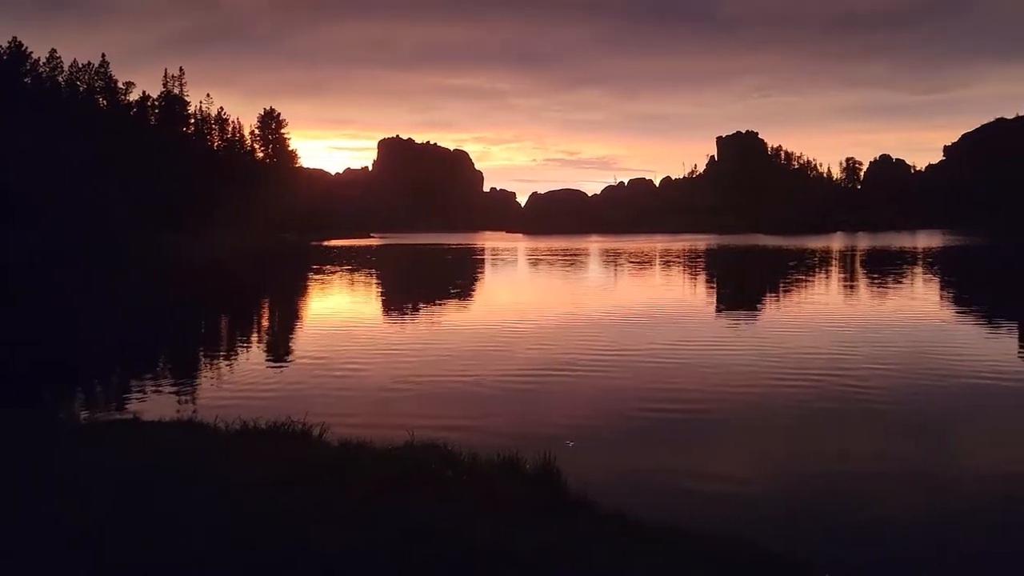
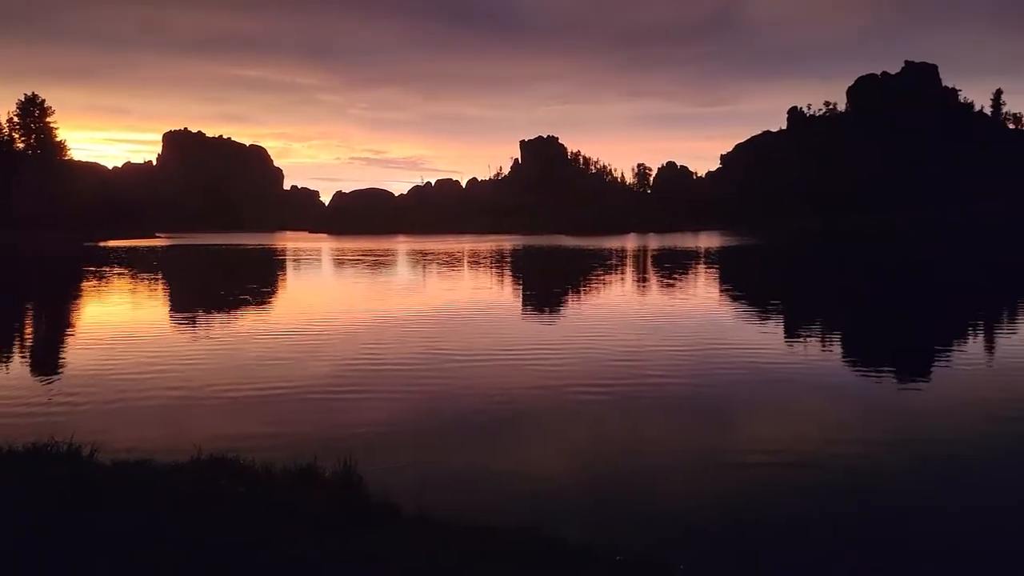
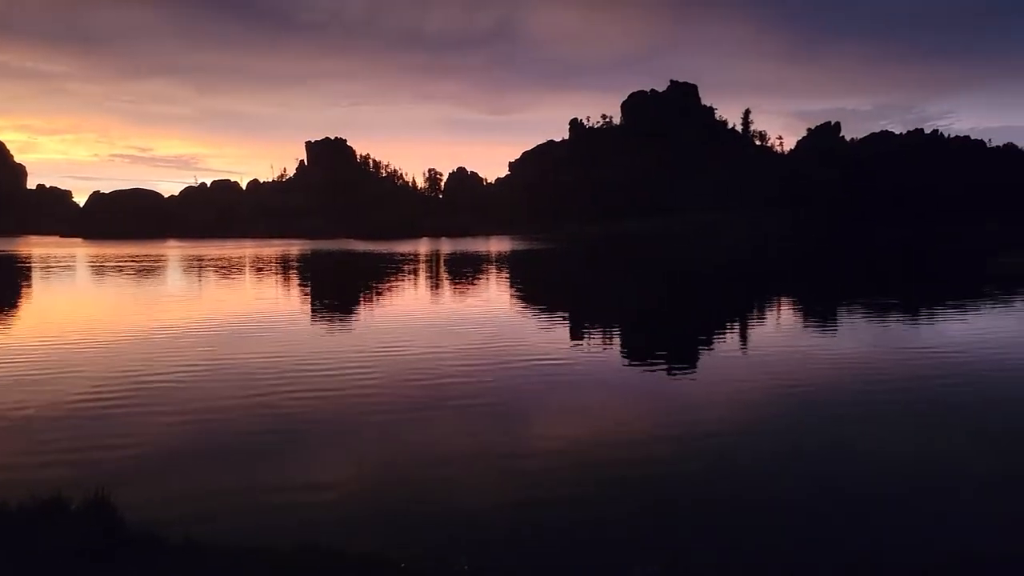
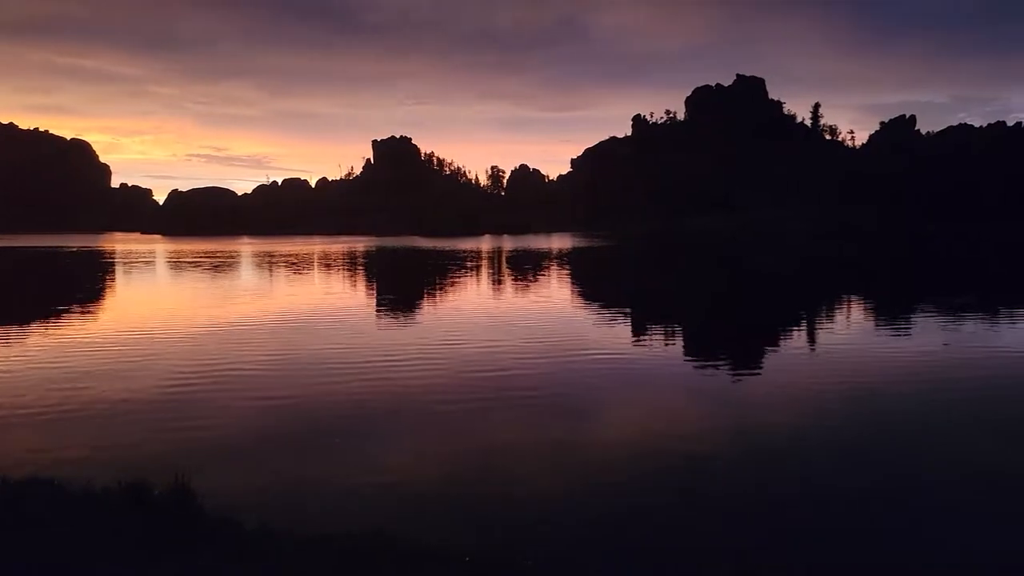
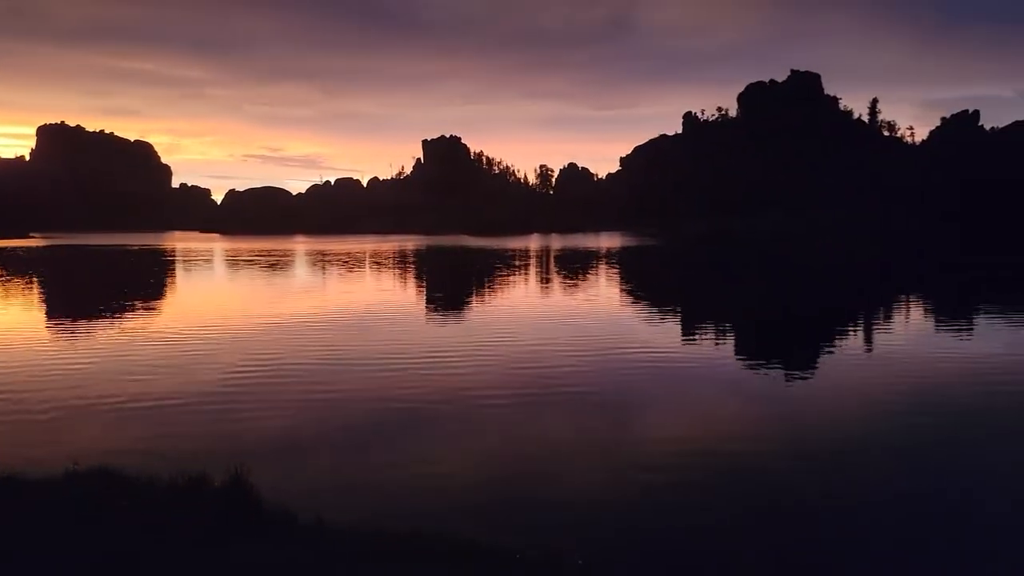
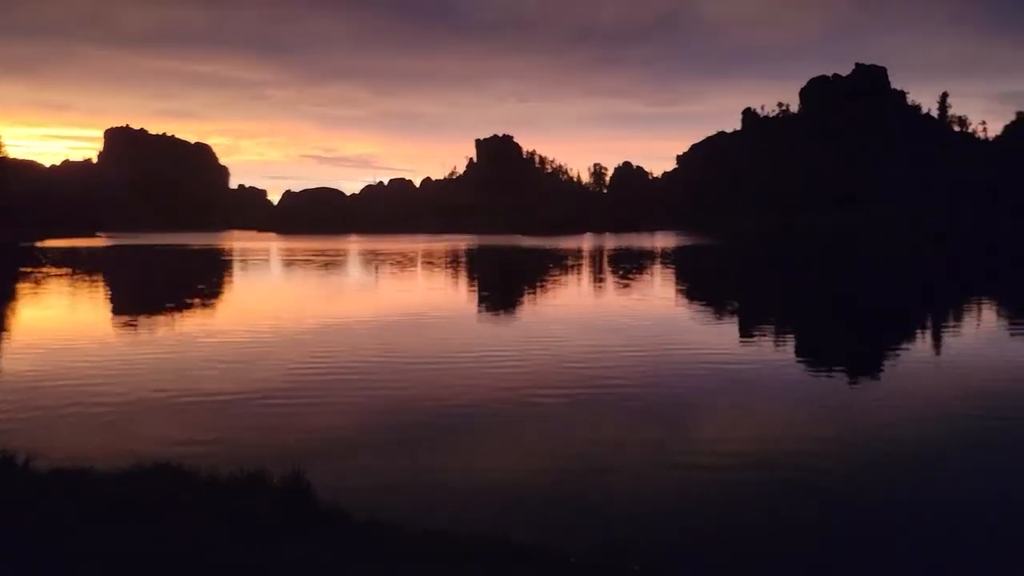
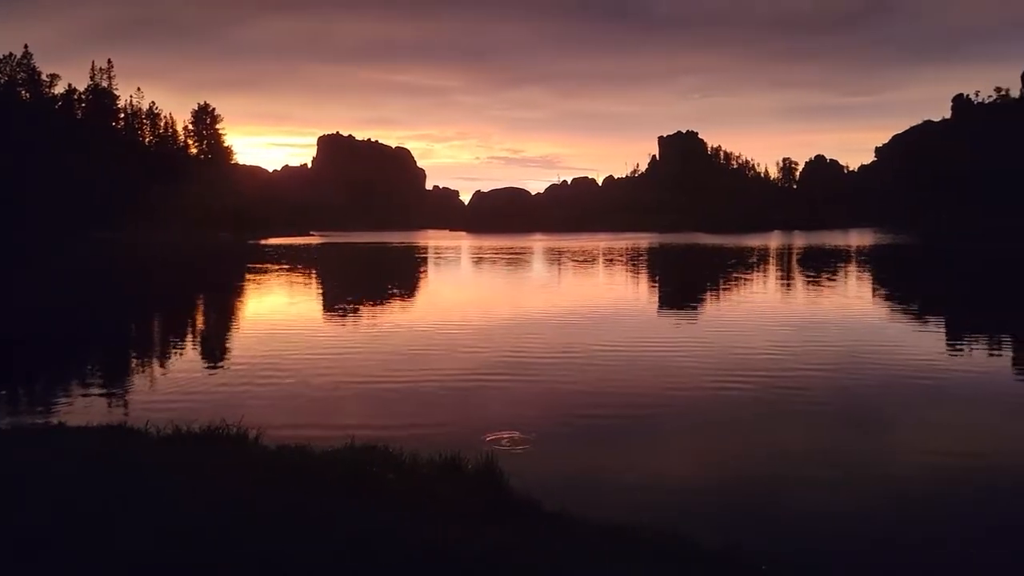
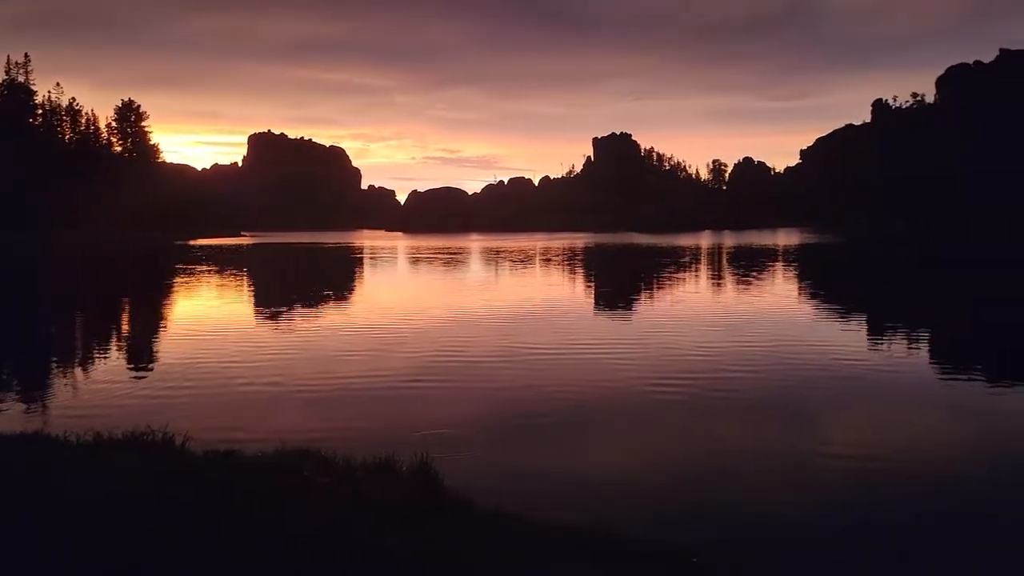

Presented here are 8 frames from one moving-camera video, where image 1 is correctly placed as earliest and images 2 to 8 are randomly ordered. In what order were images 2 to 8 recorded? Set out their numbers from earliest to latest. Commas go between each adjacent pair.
7, 8, 2, 6, 5, 4, 3
